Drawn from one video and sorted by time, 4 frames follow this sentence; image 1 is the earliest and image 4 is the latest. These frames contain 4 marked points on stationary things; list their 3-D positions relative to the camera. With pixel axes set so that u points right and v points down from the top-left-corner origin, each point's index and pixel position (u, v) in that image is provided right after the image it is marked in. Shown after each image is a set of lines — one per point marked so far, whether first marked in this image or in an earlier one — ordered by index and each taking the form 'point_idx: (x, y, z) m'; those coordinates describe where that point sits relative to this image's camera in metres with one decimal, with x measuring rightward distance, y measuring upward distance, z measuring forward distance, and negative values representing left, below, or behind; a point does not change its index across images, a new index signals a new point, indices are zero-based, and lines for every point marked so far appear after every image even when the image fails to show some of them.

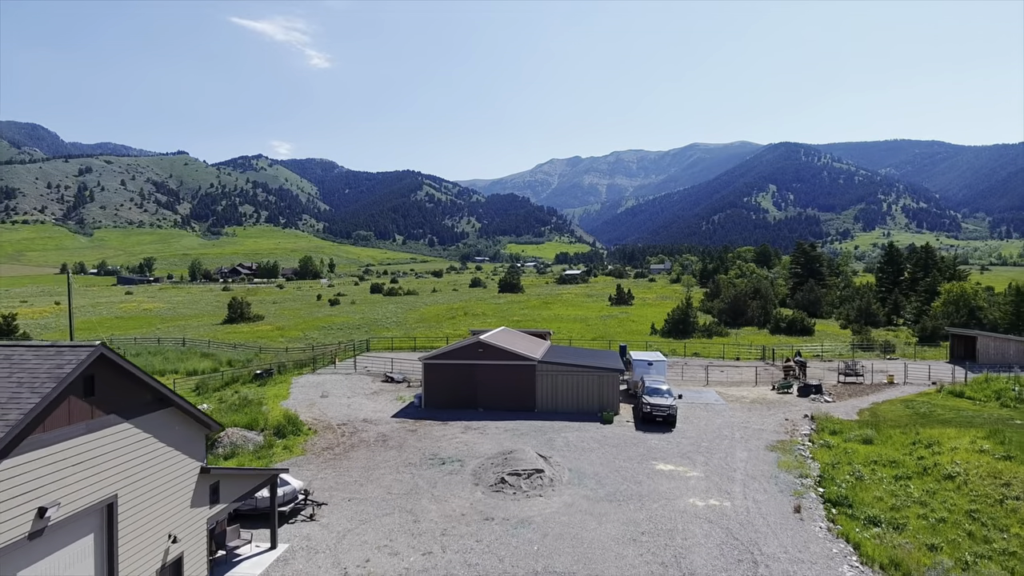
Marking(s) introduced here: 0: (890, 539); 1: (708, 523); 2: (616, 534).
0: (+10.4, -6.9, +18.4) m
1: (+5.6, -6.8, +19.3) m
2: (+2.9, -6.9, +18.8) m
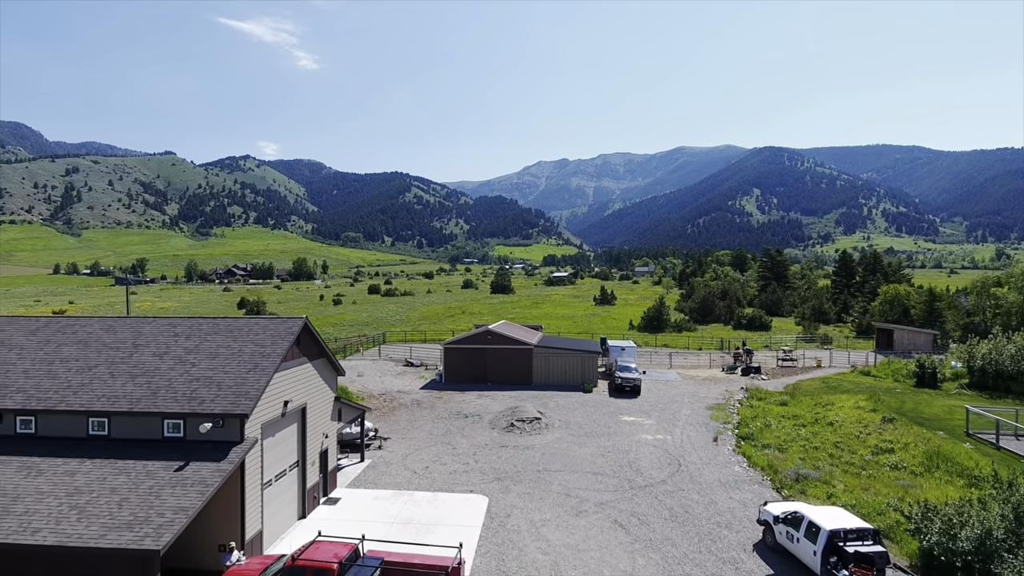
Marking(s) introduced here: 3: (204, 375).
0: (+10.8, -6.9, +27.8) m
1: (+6.0, -6.8, +28.6) m
2: (+3.3, -6.9, +28.0) m
3: (-8.2, -2.2, +17.7) m
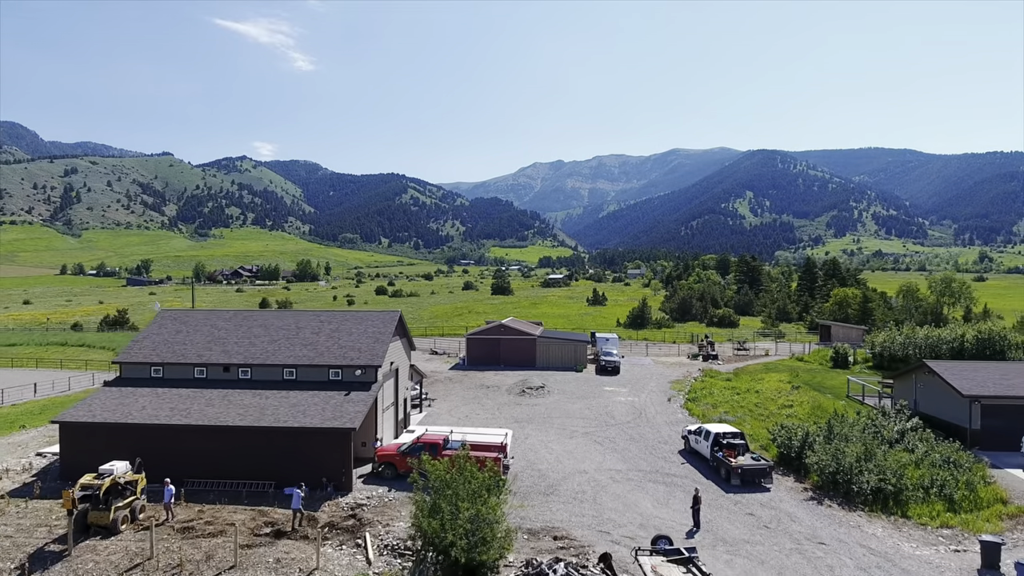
0: (+11.5, -7.2, +39.7) m
1: (+6.8, -7.0, +40.5) m
2: (+4.1, -7.1, +39.9) m
3: (-7.3, -2.4, +29.5) m
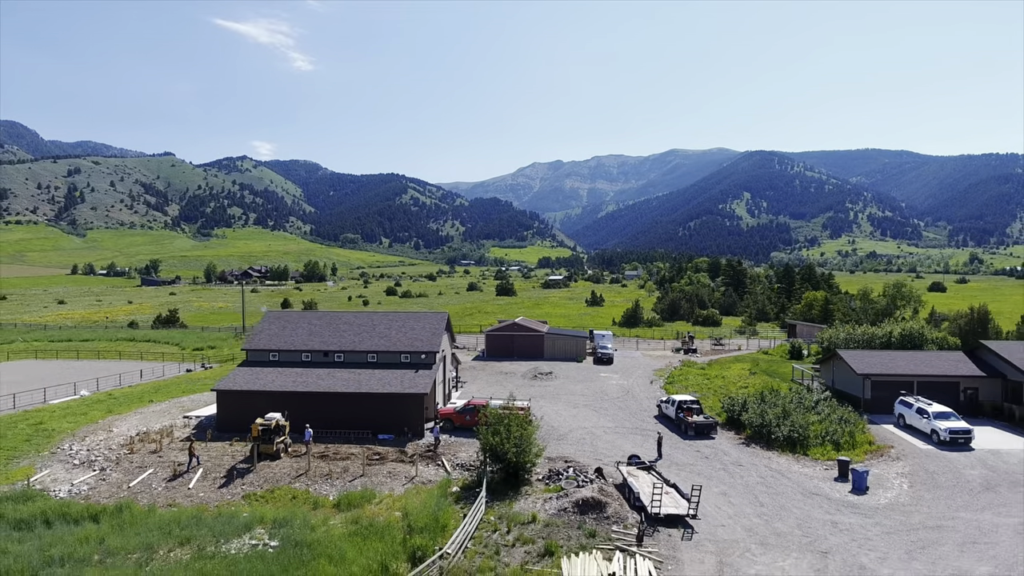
0: (+12.7, -7.7, +50.7) m
1: (+8.0, -7.5, +51.5) m
2: (+5.2, -7.6, +50.9) m
3: (-6.1, -2.9, +40.4) m
